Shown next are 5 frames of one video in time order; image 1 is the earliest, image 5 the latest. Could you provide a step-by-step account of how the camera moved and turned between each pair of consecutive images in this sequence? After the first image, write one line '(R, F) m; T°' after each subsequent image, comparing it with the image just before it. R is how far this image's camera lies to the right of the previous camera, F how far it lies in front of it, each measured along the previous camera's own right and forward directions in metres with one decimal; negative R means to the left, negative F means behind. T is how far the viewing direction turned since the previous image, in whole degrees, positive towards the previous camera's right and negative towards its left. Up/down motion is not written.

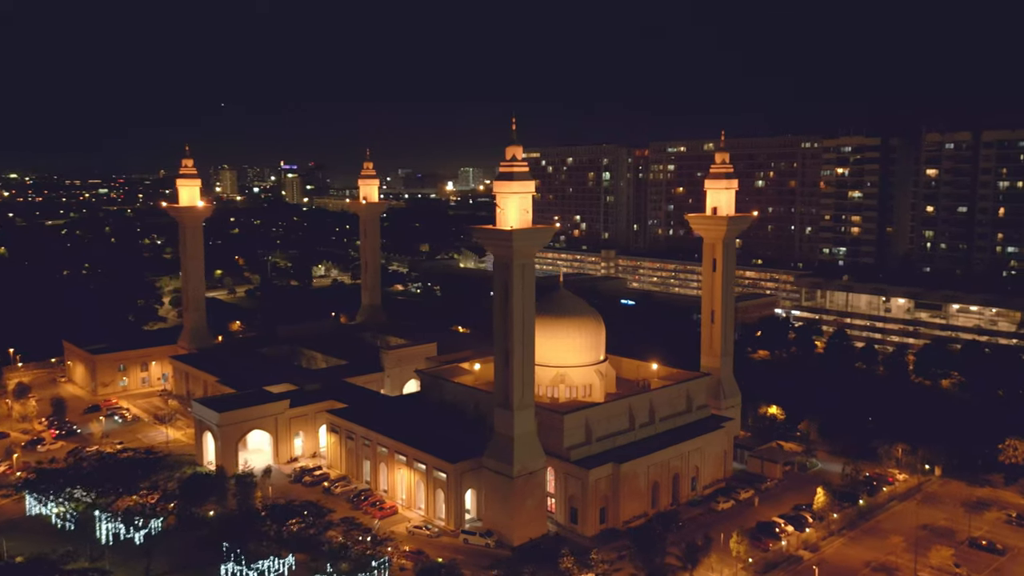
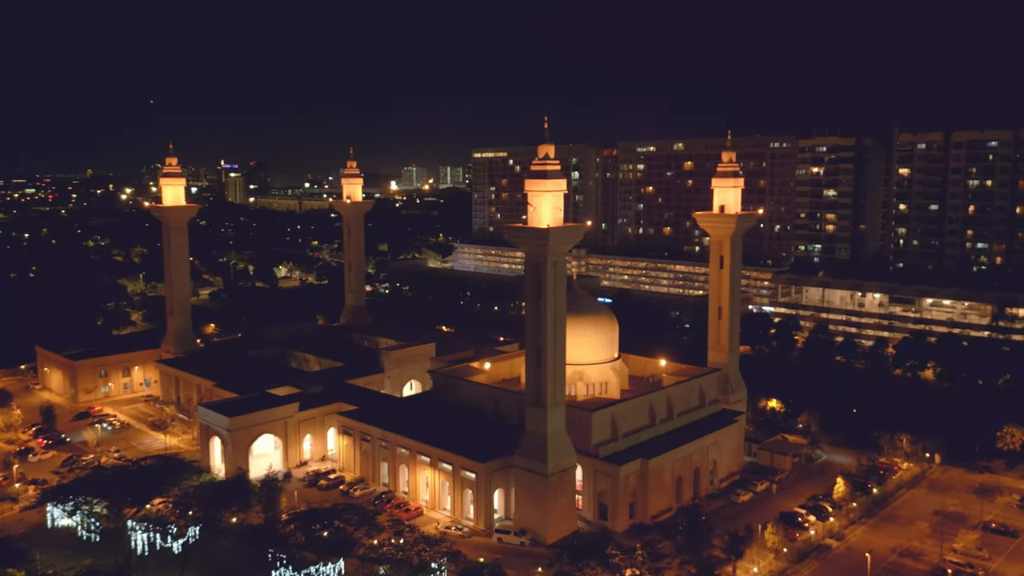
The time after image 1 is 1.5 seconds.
(-2.9, +0.1) m; +4°
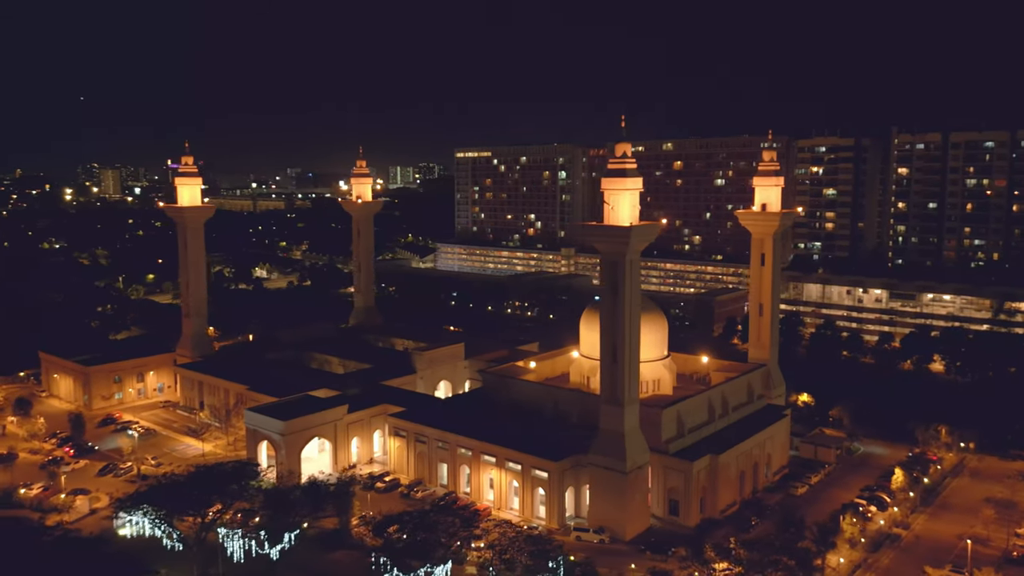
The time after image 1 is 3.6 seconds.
(-4.1, +0.1) m; +4°
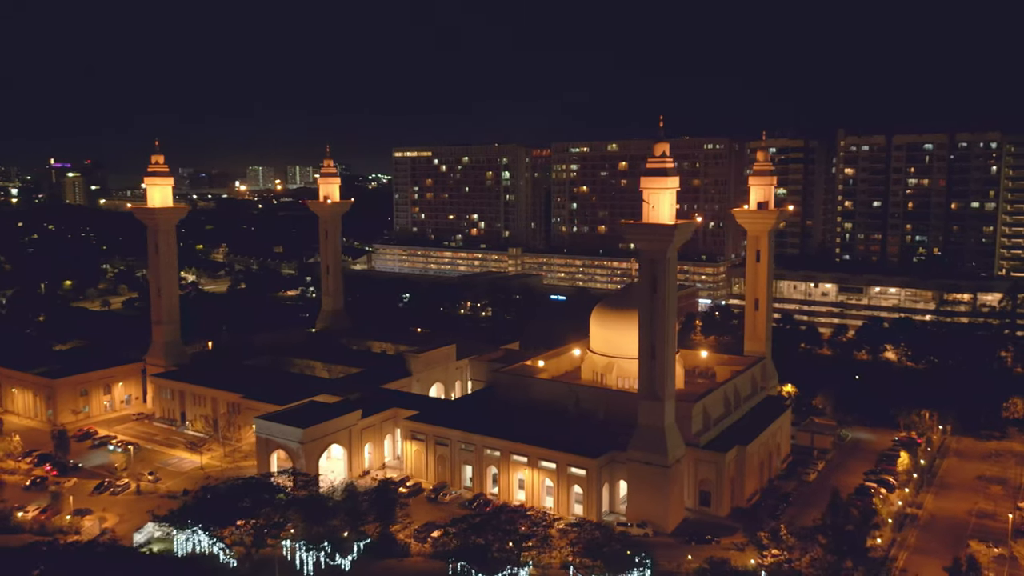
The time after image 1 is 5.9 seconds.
(-4.5, +0.3) m; +7°
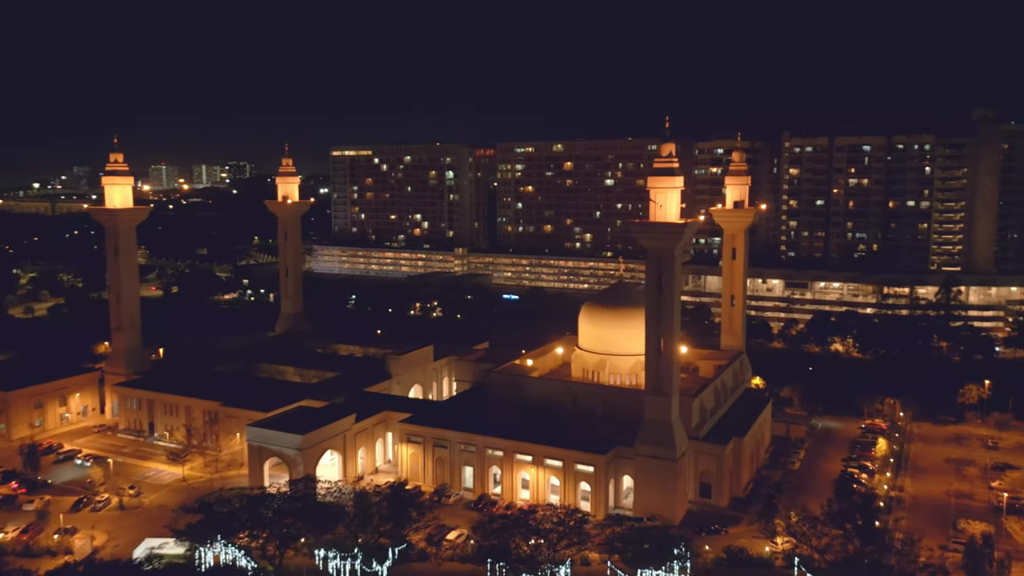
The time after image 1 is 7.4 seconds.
(-3.1, +0.1) m; +6°
